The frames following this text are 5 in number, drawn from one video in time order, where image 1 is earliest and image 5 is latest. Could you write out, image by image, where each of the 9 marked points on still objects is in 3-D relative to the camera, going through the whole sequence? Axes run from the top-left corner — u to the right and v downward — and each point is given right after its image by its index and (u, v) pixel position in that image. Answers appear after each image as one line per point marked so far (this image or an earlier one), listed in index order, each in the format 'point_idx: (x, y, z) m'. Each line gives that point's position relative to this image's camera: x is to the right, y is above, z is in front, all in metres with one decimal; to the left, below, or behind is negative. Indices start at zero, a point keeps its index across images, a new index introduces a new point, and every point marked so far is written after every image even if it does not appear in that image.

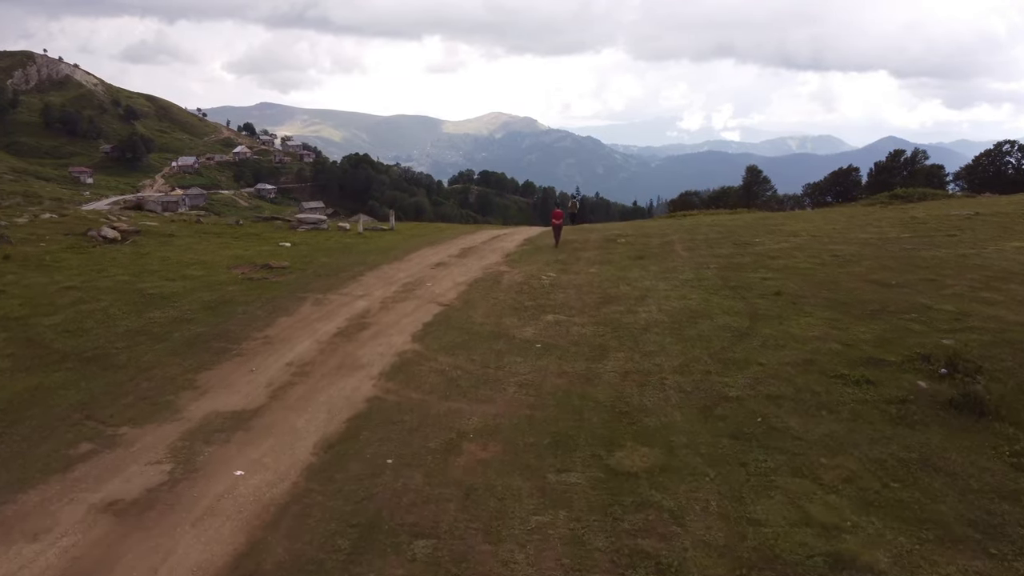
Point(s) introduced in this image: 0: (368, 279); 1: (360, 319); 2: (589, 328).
0: (-4.8, +0.3, +19.2) m
1: (-3.9, -0.8, +15.2) m
2: (+1.8, -1.0, +14.1) m
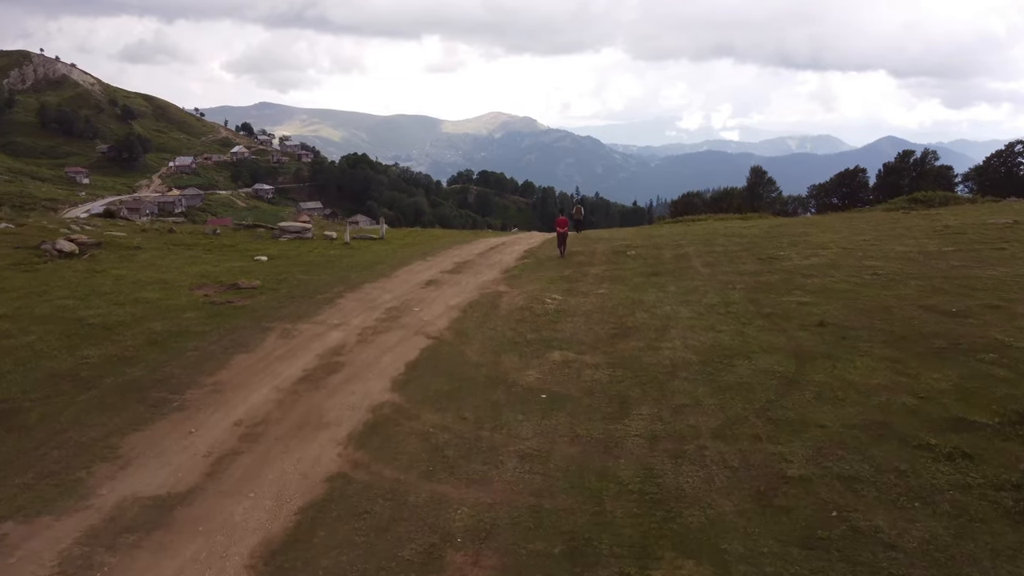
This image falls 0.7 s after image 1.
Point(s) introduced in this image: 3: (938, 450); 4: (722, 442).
0: (-4.8, -0.4, +16.9) m
1: (-3.9, -1.5, +12.9) m
2: (+1.8, -1.7, +11.8) m
3: (+6.2, -2.4, +8.6) m
4: (+3.3, -2.4, +9.1) m
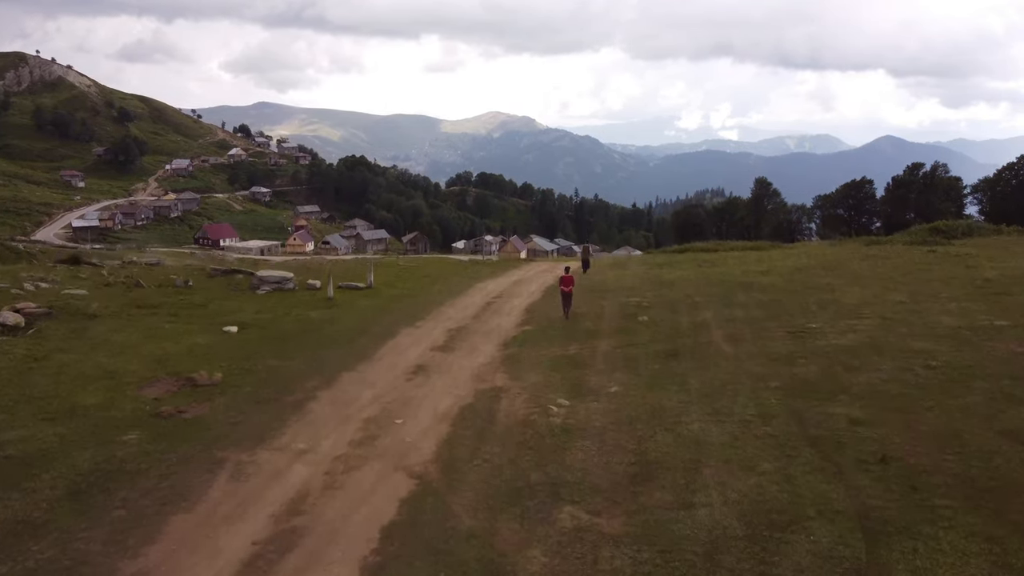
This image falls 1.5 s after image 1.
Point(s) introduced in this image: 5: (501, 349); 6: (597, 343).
0: (-4.8, -3.0, +14.5) m
1: (-3.9, -4.1, +10.5) m
2: (+1.8, -4.2, +9.4) m
3: (+6.2, -4.9, +6.2) m
4: (+3.3, -4.9, +6.8) m
5: (-0.4, -2.0, +19.0) m
6: (+2.8, -1.8, +19.4) m
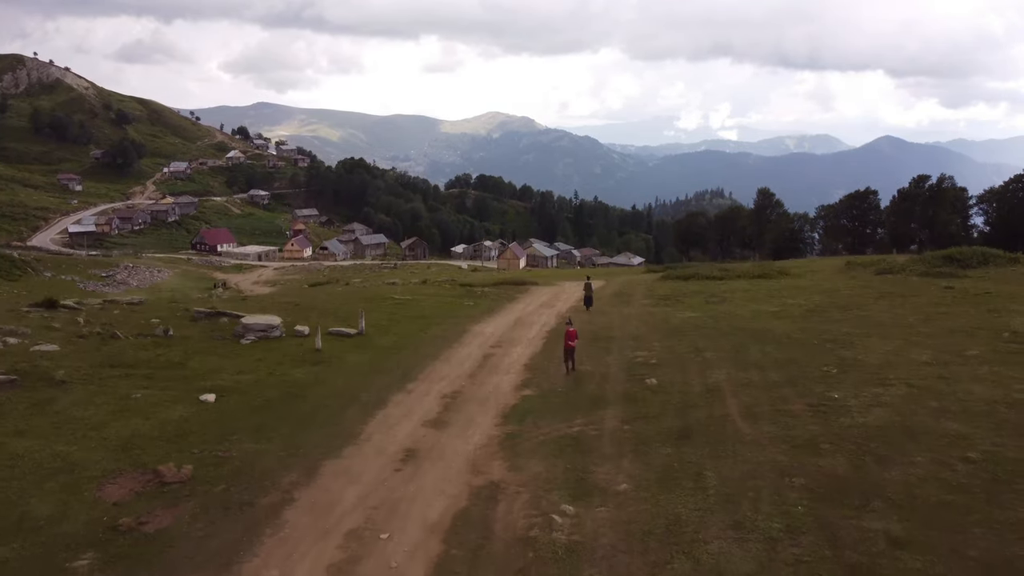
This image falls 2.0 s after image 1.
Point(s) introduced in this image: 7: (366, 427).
0: (-4.8, -5.1, +13.1) m
1: (-4.0, -6.1, +9.1) m
2: (+1.8, -6.3, +8.0) m
3: (+6.2, -7.0, +4.8) m
4: (+3.2, -7.0, +5.4) m
5: (-0.4, -4.1, +17.5) m
6: (+2.8, -3.9, +18.0) m
7: (-4.3, -4.1, +17.2) m
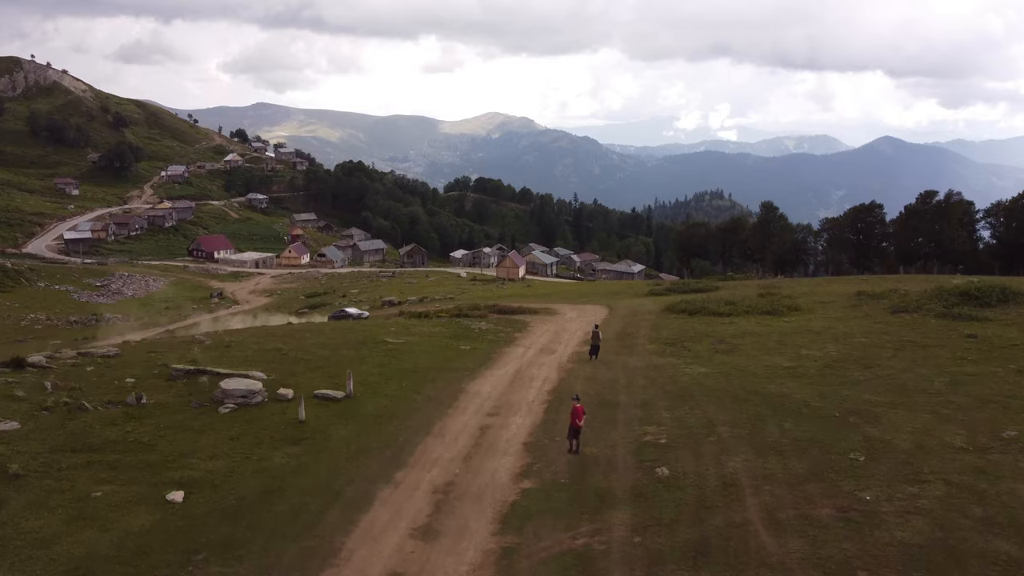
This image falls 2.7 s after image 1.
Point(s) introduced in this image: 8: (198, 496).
0: (-4.9, -7.6, +11.4) m
1: (-4.0, -8.7, +7.4) m
2: (+1.7, -8.8, +6.3) m
3: (+6.2, -9.5, +3.1) m
4: (+3.2, -9.6, +3.7) m
5: (-0.5, -6.6, +15.8) m
6: (+2.7, -6.4, +16.3) m
7: (-4.4, -6.6, +15.5) m
8: (-9.3, -6.1, +17.3) m
